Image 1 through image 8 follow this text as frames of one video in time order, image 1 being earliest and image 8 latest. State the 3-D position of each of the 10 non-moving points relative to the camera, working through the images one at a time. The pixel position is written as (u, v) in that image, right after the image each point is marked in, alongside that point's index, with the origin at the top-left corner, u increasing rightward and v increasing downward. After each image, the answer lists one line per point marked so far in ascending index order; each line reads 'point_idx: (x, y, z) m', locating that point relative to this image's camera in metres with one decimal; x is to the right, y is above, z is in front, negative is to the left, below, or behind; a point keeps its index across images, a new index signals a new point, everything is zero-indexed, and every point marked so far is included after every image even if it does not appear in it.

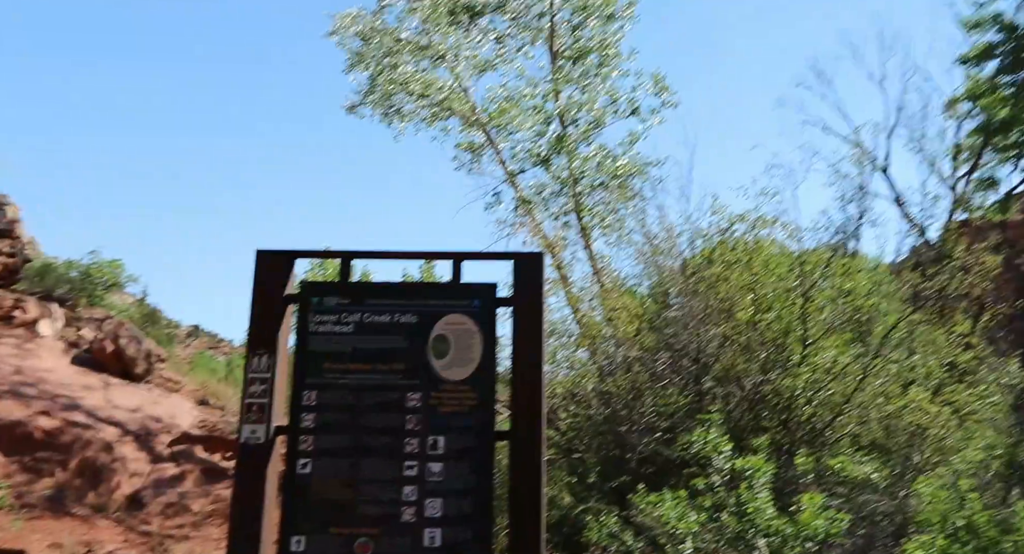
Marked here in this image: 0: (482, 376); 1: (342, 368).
0: (-0.2, -0.7, +7.0) m
1: (-1.2, -0.6, +7.1) m
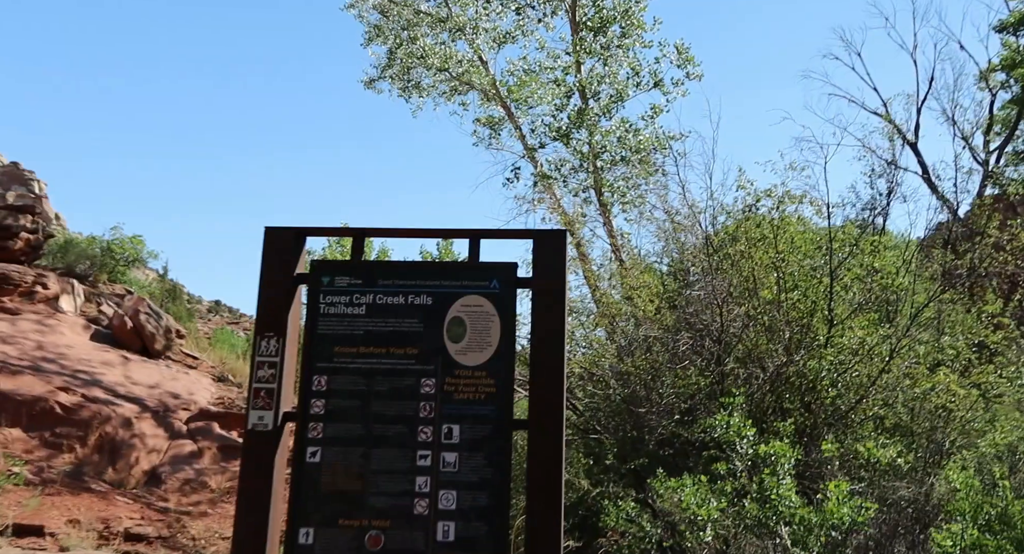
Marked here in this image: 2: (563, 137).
0: (-0.1, -0.6, +6.7) m
1: (-1.0, -0.5, +6.8) m
2: (+0.8, +2.2, +17.1) m
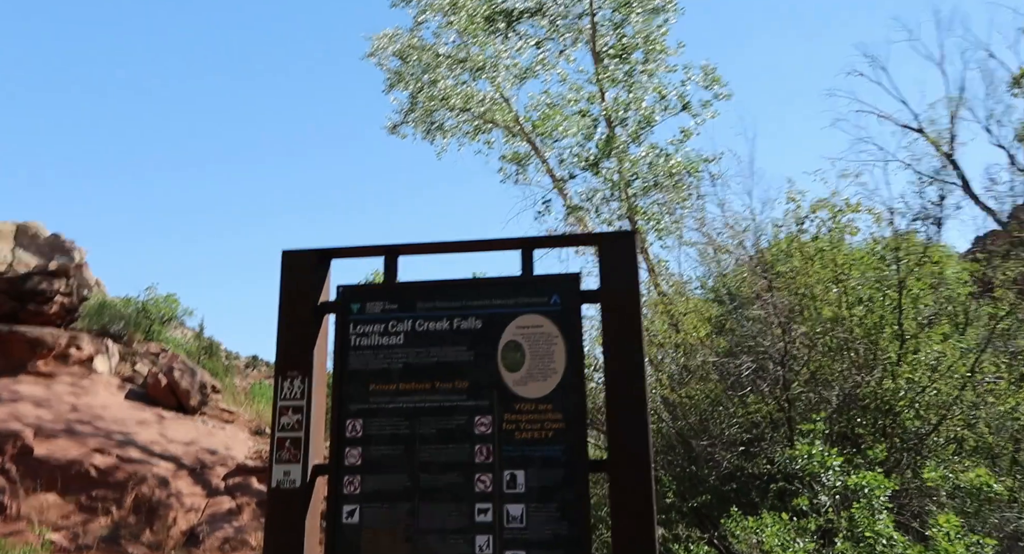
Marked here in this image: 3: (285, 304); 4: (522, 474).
0: (+0.3, -0.6, +5.6) m
1: (-0.7, -0.6, +5.7) m
2: (+1.3, +1.8, +16.1) m
3: (-1.3, -0.2, +6.0) m
4: (+0.1, -1.1, +5.5) m
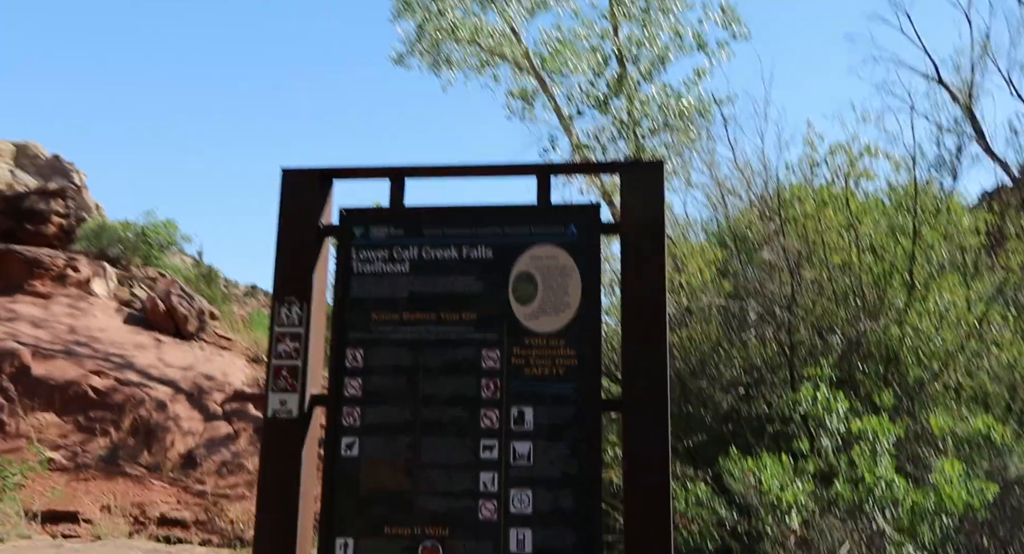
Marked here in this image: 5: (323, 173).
0: (+0.4, -0.3, +5.3) m
1: (-0.6, -0.2, +5.4) m
2: (+1.5, +2.8, +15.7) m
3: (-1.3, +0.3, +5.6) m
4: (+0.1, -0.7, +5.2) m
5: (-1.1, +0.6, +5.7) m
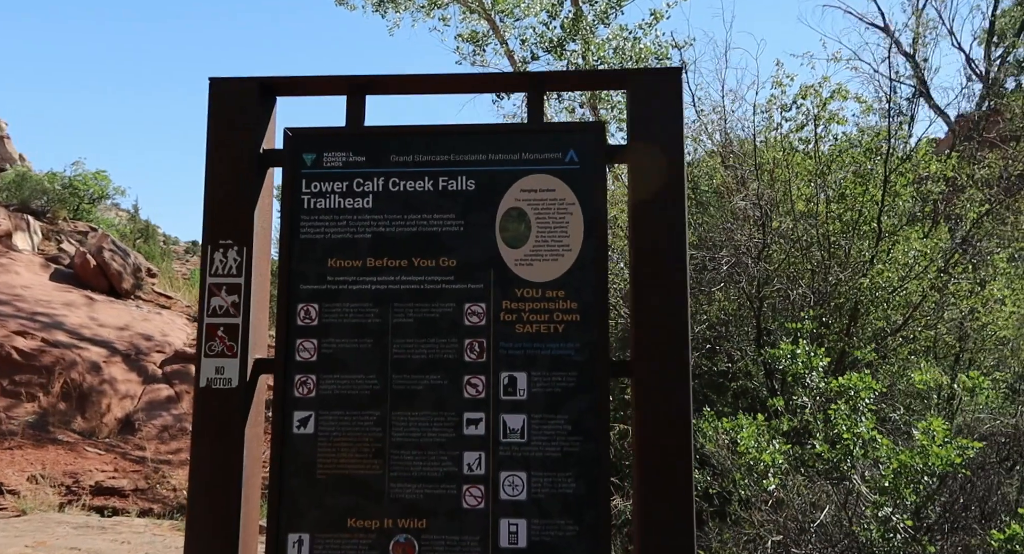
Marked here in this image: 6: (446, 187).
0: (+0.3, 0.0, +4.3) m
1: (-0.7, 0.0, +4.4) m
2: (+0.9, +3.5, +14.6) m
3: (-1.3, +0.6, +4.6) m
4: (0.0, -0.4, +4.3) m
5: (-1.1, +0.9, +4.7) m
6: (-0.3, +0.4, +4.5) m
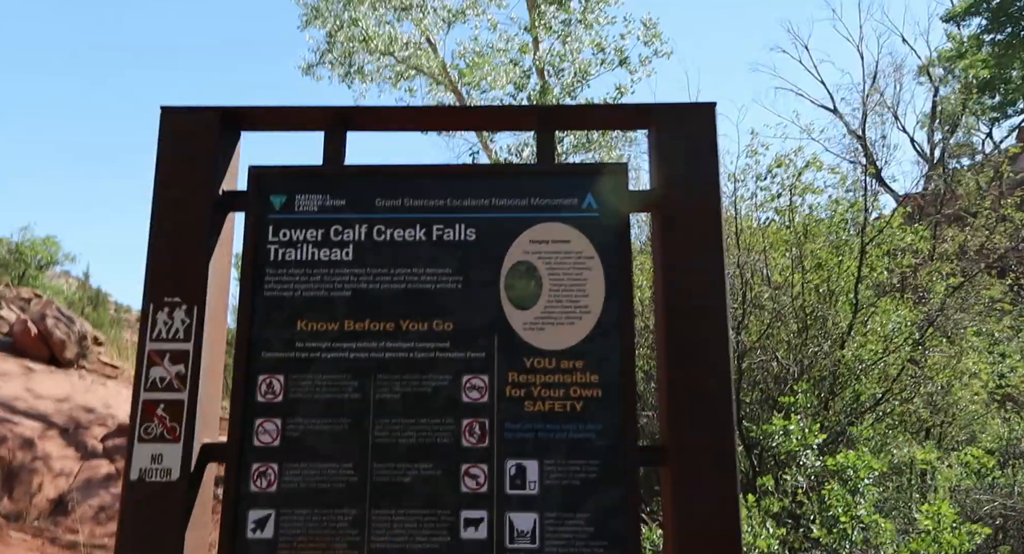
0: (+0.3, -0.2, +3.6) m
1: (-0.6, -0.2, +3.7) m
2: (+0.5, +2.5, +14.1) m
3: (-1.3, +0.3, +3.8) m
4: (+0.1, -0.7, +3.5) m
5: (-1.1, +0.6, +3.9) m
6: (-0.3, +0.1, +3.7) m
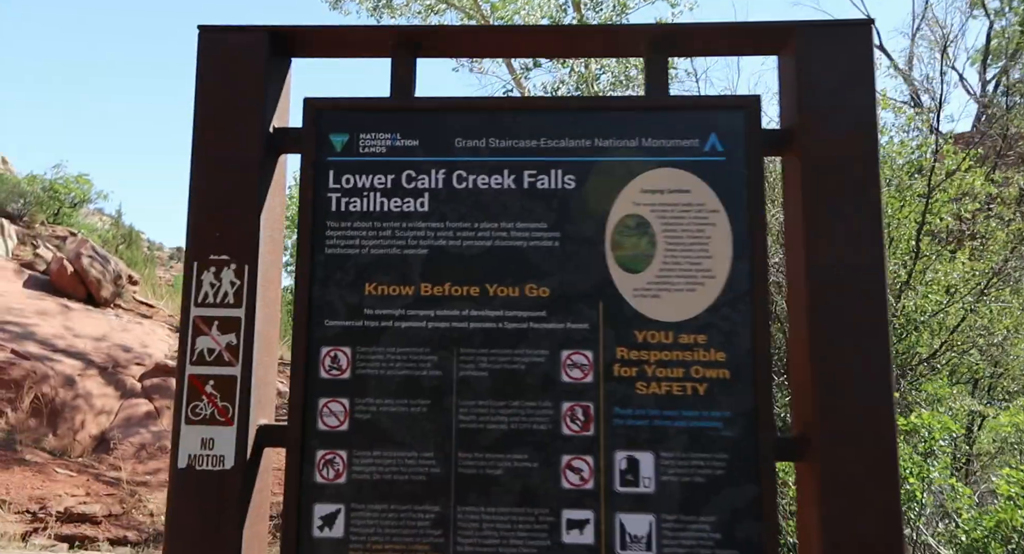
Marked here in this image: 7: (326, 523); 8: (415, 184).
0: (+0.7, -0.1, +3.0) m
1: (-0.3, -0.1, +3.1) m
2: (+1.1, +3.3, +13.4) m
3: (-1.0, +0.5, +3.3) m
4: (+0.4, -0.5, +3.0) m
5: (-0.8, +0.8, +3.3) m
6: (+0.1, +0.3, +3.1) m
7: (-0.6, -0.7, +3.0) m
8: (-0.3, +0.3, +3.2) m
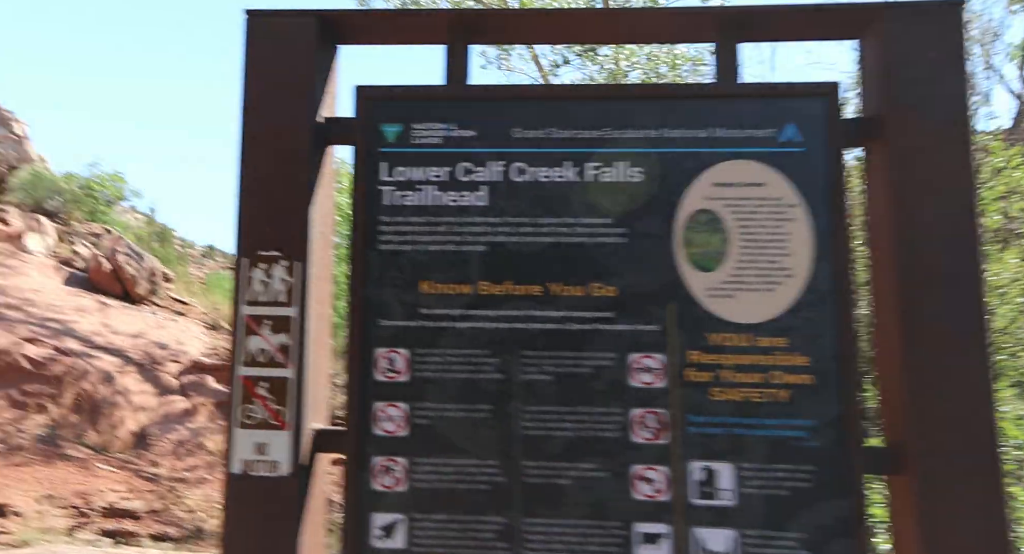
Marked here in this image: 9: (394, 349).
0: (+0.9, -0.1, +2.8) m
1: (-0.1, -0.1, +2.9) m
2: (+1.6, +3.3, +13.1) m
3: (-0.8, +0.5, +3.1) m
4: (+0.6, -0.5, +2.8) m
5: (-0.6, +0.8, +3.2) m
6: (+0.3, +0.3, +3.0) m
7: (-0.4, -0.7, +2.9) m
8: (-0.1, +0.3, +3.0) m
9: (-0.3, -0.2, +2.9) m
